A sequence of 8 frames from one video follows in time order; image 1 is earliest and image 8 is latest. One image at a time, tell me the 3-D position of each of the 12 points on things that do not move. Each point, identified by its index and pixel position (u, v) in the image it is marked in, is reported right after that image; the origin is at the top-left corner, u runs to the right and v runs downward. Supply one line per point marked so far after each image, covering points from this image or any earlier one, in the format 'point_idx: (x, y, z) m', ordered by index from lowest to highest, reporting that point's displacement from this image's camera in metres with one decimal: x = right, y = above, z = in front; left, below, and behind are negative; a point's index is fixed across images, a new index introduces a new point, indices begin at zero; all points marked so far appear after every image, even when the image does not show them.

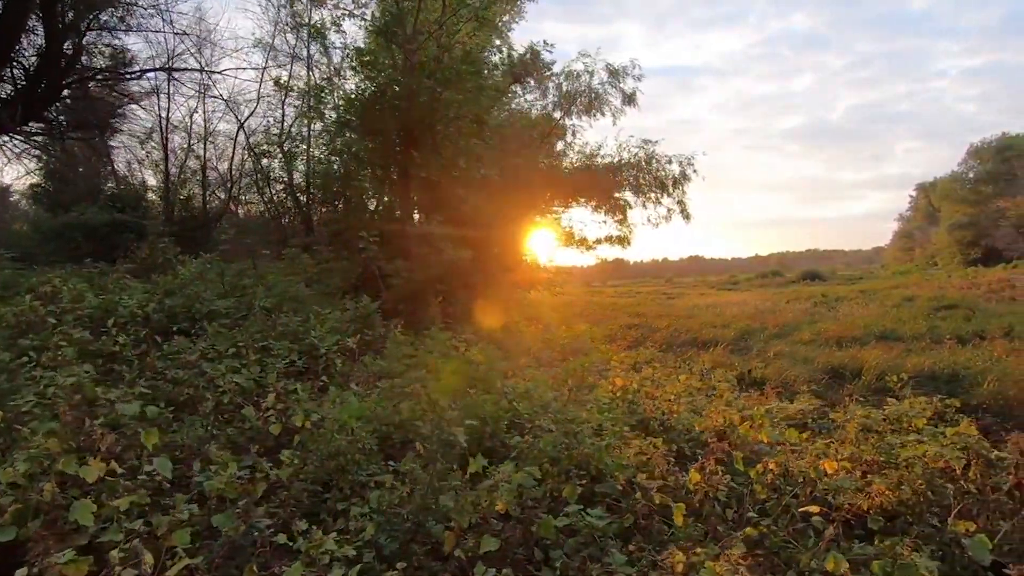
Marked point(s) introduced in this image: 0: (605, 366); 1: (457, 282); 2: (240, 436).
0: (+1.4, -1.2, +9.2) m
1: (-0.9, +0.1, +10.2) m
2: (-1.8, -1.0, +4.1) m
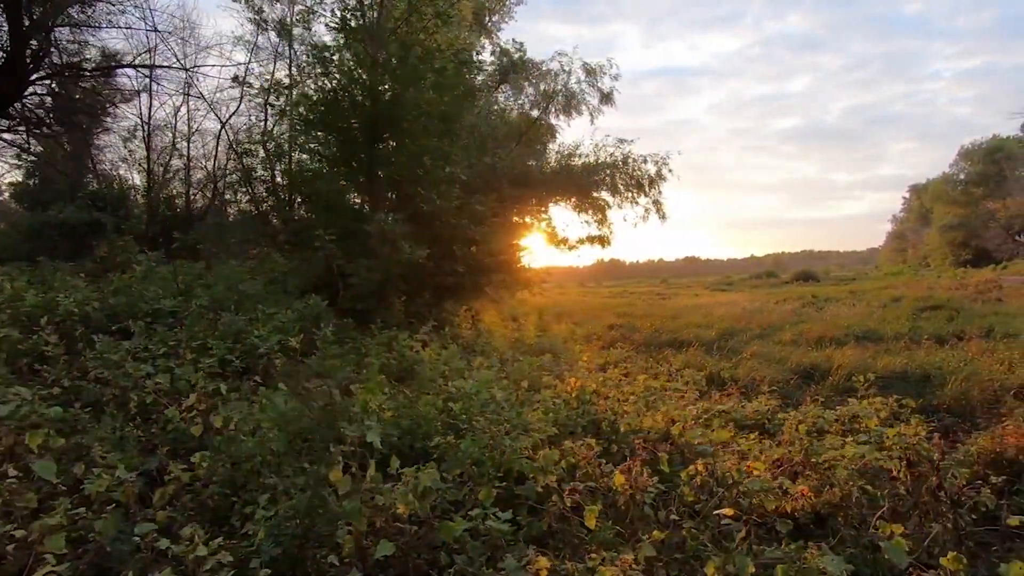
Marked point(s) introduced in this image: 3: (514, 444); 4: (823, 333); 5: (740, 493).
0: (+0.9, -1.2, +9.2) m
1: (-1.5, +0.1, +10.2) m
2: (-2.3, -1.0, +4.0) m
3: (0.0, -1.1, +4.2) m
4: (+9.3, -1.3, +18.0) m
5: (+1.4, -1.3, +3.8) m
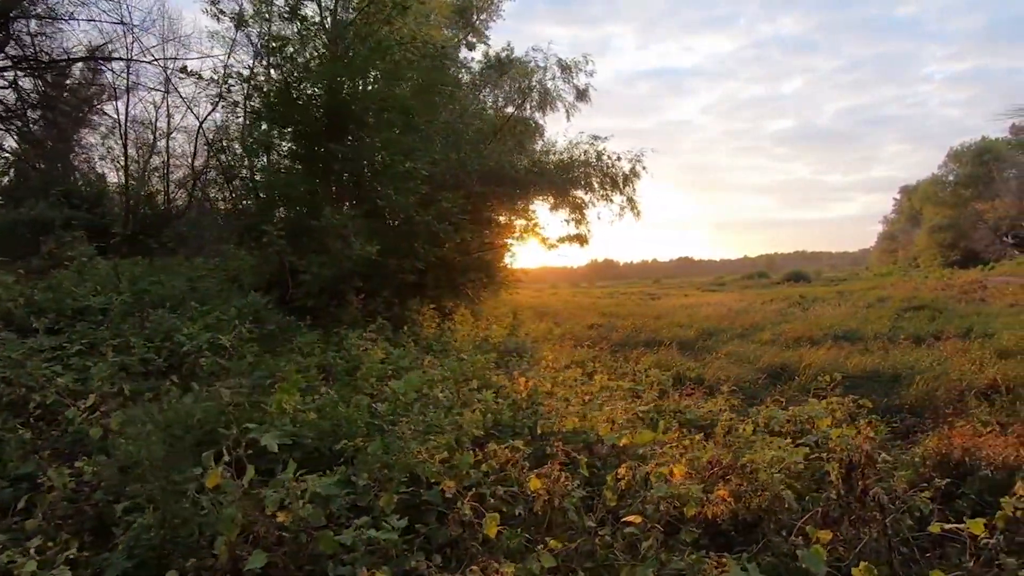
0: (+0.3, -1.1, +9.0) m
1: (-2.1, +0.1, +9.9) m
2: (-2.9, -0.9, +3.8) m
3: (-0.5, -1.0, +4.0) m
4: (+8.6, -1.3, +17.9) m
5: (+0.9, -1.3, +3.6) m
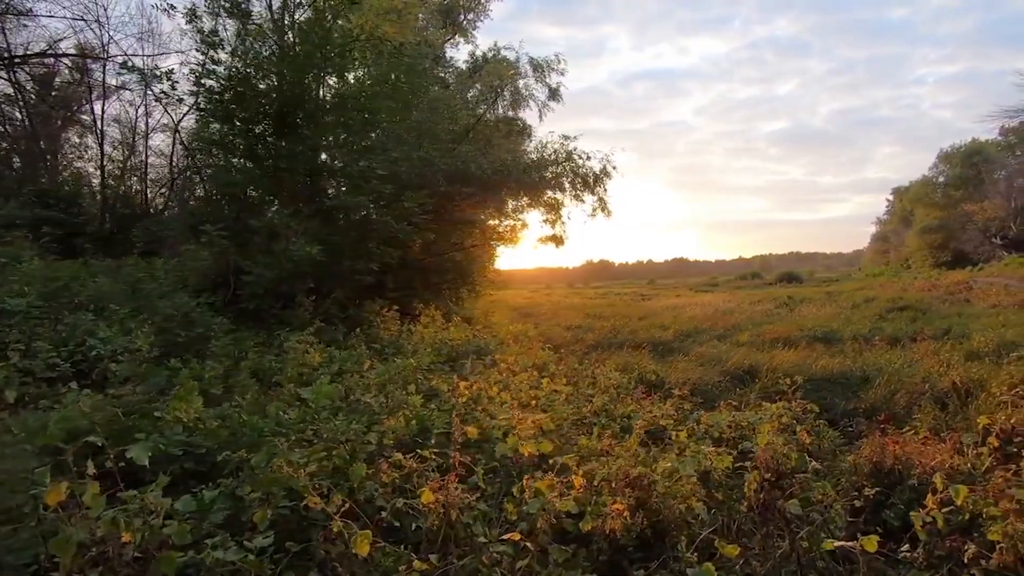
0: (-0.4, -1.2, +8.8) m
1: (-2.8, +0.1, +9.7) m
2: (-3.5, -1.0, +3.5) m
3: (-1.2, -1.0, +3.8) m
4: (+7.8, -1.3, +17.8) m
5: (+0.3, -1.3, +3.4) m
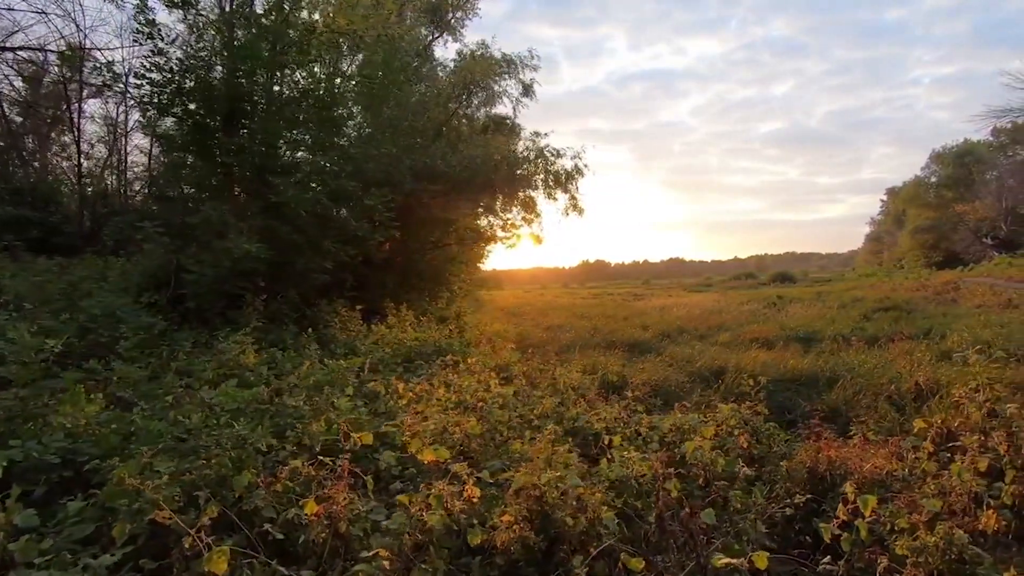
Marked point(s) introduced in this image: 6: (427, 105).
0: (-1.0, -1.1, +8.6) m
1: (-3.4, +0.1, +9.5) m
2: (-4.1, -0.9, +3.3) m
3: (-1.7, -1.0, +3.6) m
4: (+7.2, -1.3, +17.7) m
5: (-0.3, -1.3, +3.2) m
6: (-1.9, +4.1, +13.5) m
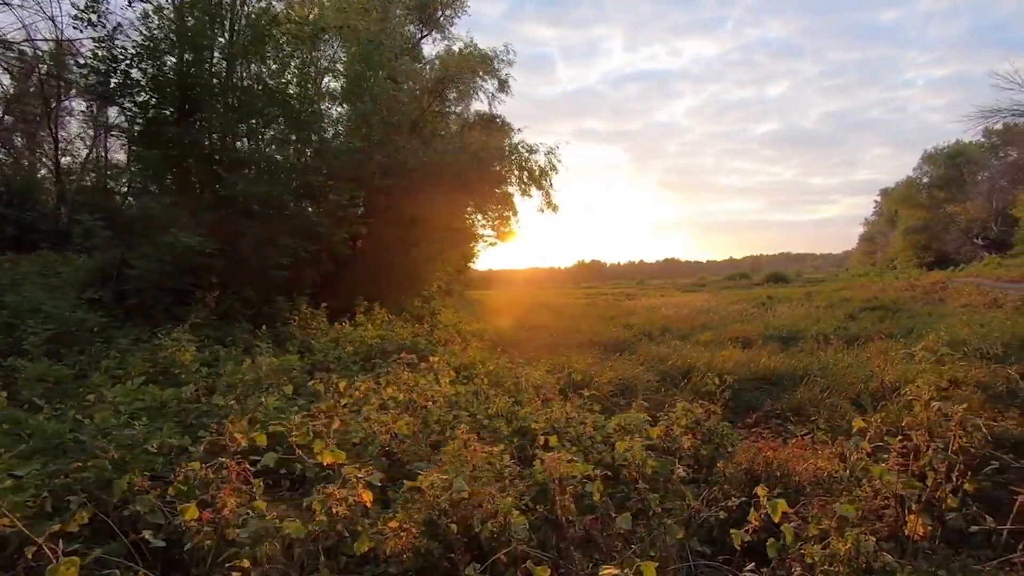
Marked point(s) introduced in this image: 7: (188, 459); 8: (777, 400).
0: (-1.5, -1.1, +8.4) m
1: (-4.0, +0.2, +9.3) m
2: (-4.6, -0.9, +3.1) m
3: (-2.3, -1.0, +3.4) m
4: (+6.5, -1.3, +17.5) m
5: (-0.8, -1.2, +3.0) m
6: (-2.5, +4.1, +13.3) m
7: (-2.0, -1.0, +3.6) m
8: (+3.3, -1.4, +7.7) m
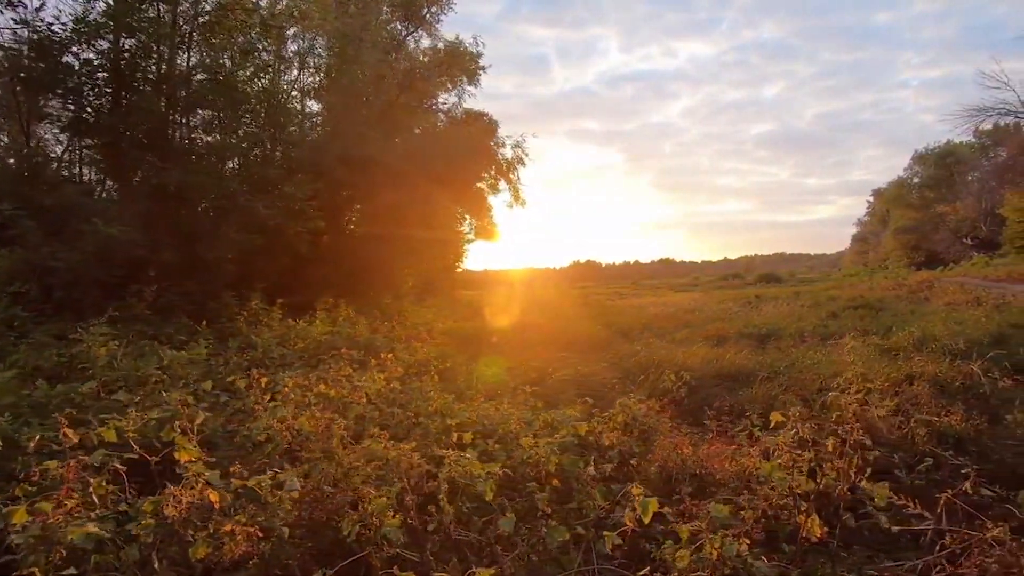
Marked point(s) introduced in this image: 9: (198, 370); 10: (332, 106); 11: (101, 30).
0: (-2.2, -1.0, +8.1) m
1: (-4.6, +0.3, +9.0) m
2: (-5.2, -0.8, +2.8) m
3: (-2.9, -0.9, +3.1) m
4: (+5.8, -1.2, +17.3) m
5: (-1.5, -1.1, +2.8) m
6: (-3.2, +4.2, +13.0) m
7: (-2.6, -1.0, +3.4) m
8: (+2.7, -1.3, +7.5) m
9: (-3.0, -0.9, +6.0) m
10: (-3.7, +3.8, +12.6) m
11: (-5.9, +3.6, +8.7) m
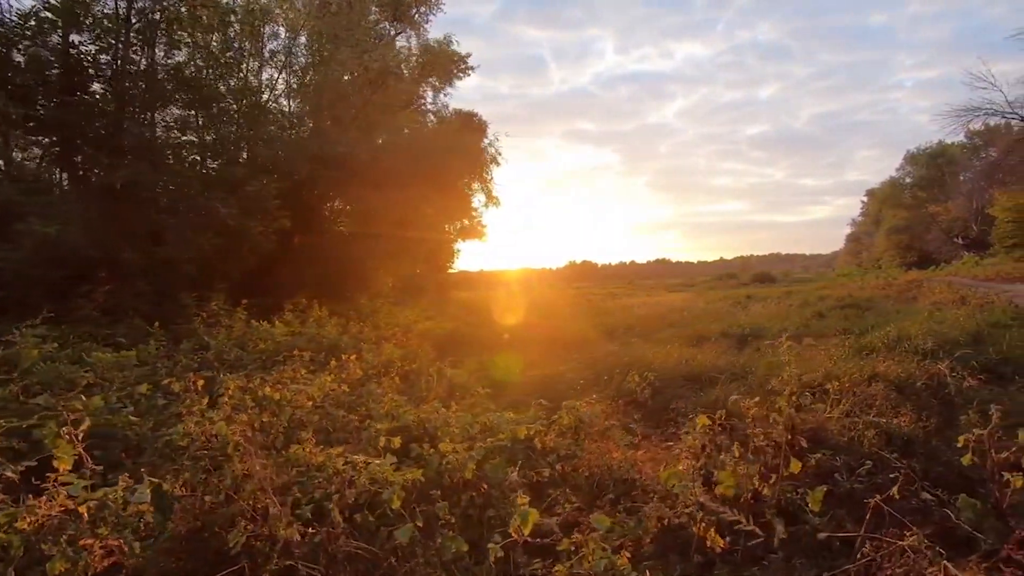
0: (-2.8, -1.0, +7.9) m
1: (-5.2, +0.3, +8.8) m
2: (-5.7, -0.8, +2.6) m
3: (-3.4, -0.9, +2.9) m
4: (+5.2, -1.2, +17.2) m
5: (-1.9, -1.1, +2.6) m
6: (-3.8, +4.2, +12.9) m
7: (-3.1, -1.0, +3.2) m
8: (+2.1, -1.3, +7.3) m
9: (-3.6, -0.9, +5.8) m
10: (-4.3, +3.8, +12.4) m
11: (-6.4, +3.6, +8.5) m
